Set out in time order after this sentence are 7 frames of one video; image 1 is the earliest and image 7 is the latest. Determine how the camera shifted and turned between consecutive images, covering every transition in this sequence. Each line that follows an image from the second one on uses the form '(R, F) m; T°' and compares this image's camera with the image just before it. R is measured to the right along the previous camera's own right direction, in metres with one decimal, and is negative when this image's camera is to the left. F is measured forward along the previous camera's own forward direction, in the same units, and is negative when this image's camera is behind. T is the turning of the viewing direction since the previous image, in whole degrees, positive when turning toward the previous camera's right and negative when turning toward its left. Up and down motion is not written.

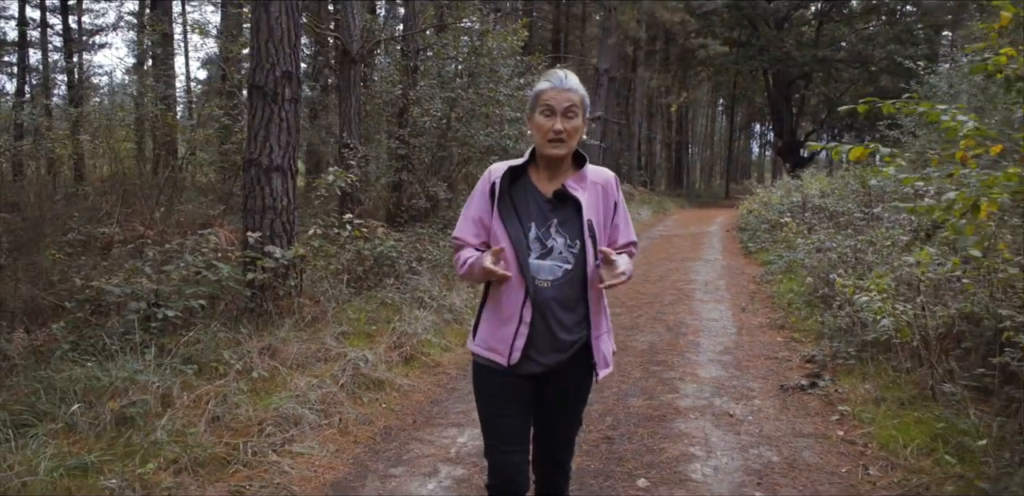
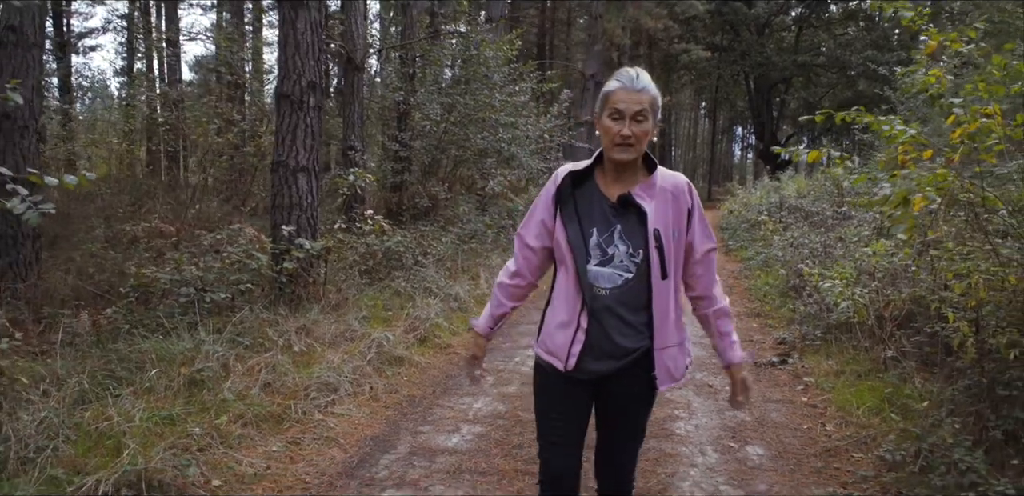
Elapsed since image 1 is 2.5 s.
(-0.2, -0.6) m; +1°
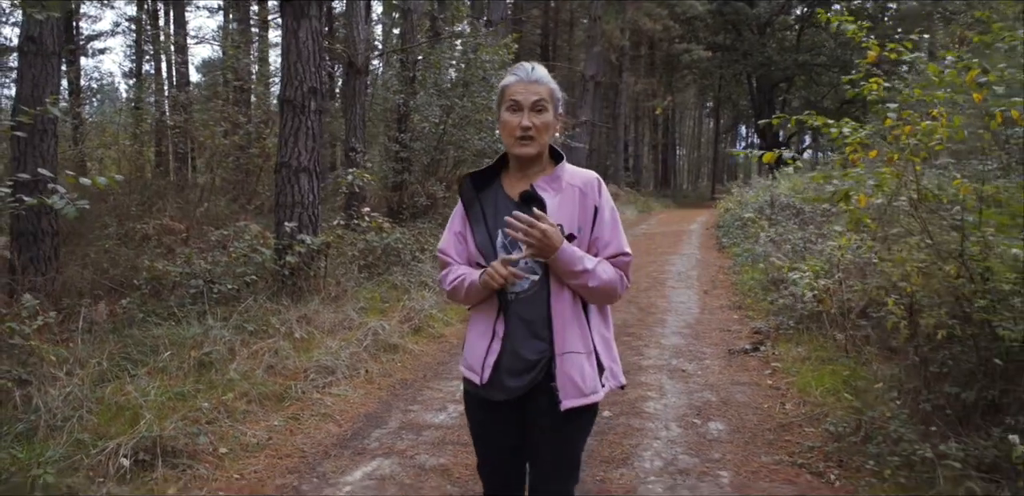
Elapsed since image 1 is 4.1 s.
(+0.2, -0.4) m; -1°
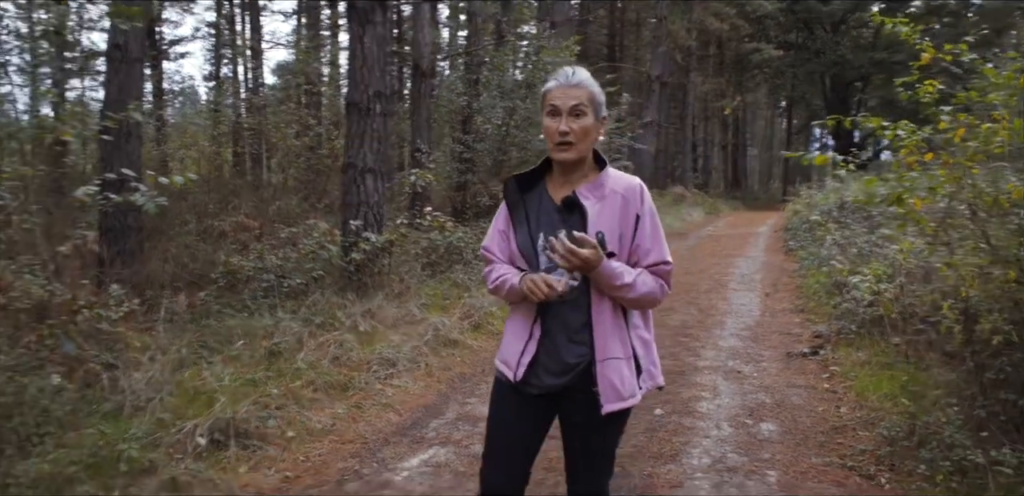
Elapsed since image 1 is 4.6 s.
(+0.1, -0.1) m; -5°
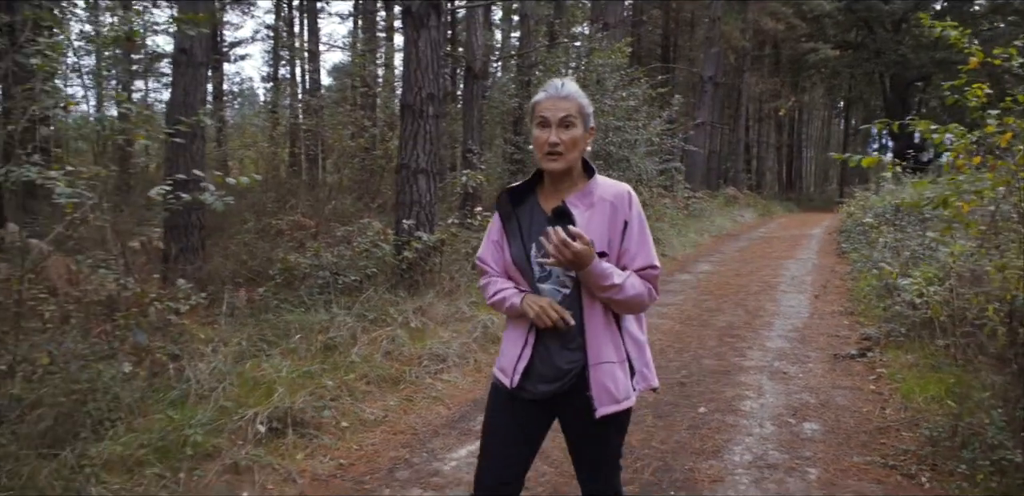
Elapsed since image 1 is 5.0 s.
(0.0, -0.2) m; -4°
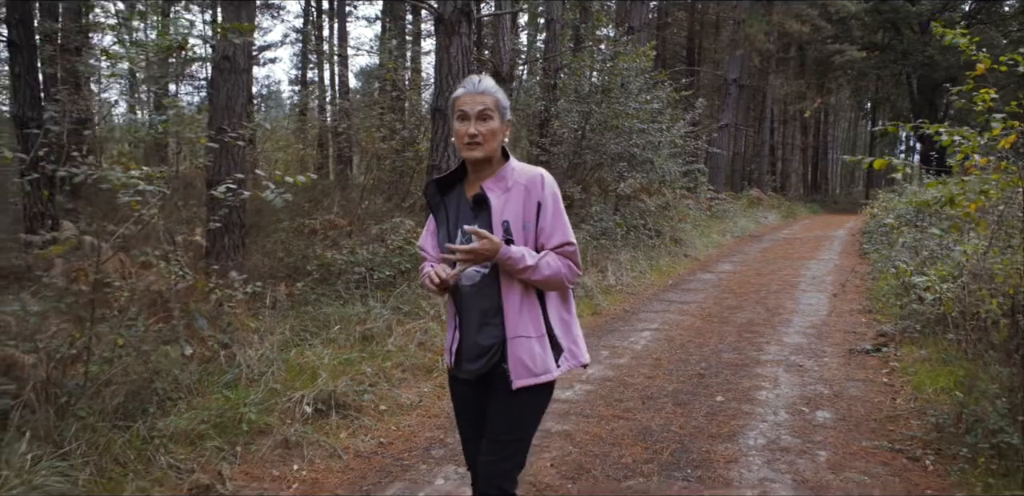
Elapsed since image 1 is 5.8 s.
(0.0, -0.3) m; -2°
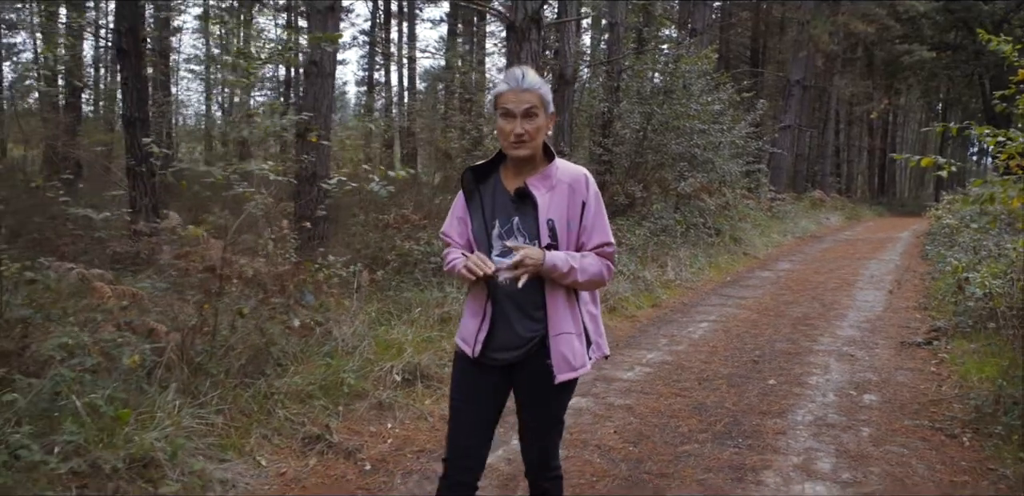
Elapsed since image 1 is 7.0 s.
(-0.1, -0.5) m; -5°
